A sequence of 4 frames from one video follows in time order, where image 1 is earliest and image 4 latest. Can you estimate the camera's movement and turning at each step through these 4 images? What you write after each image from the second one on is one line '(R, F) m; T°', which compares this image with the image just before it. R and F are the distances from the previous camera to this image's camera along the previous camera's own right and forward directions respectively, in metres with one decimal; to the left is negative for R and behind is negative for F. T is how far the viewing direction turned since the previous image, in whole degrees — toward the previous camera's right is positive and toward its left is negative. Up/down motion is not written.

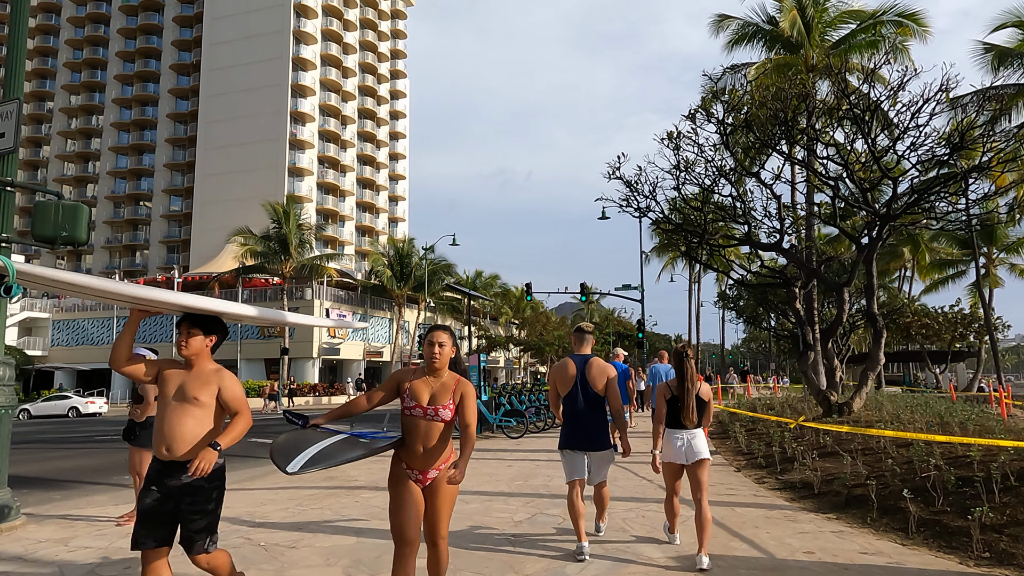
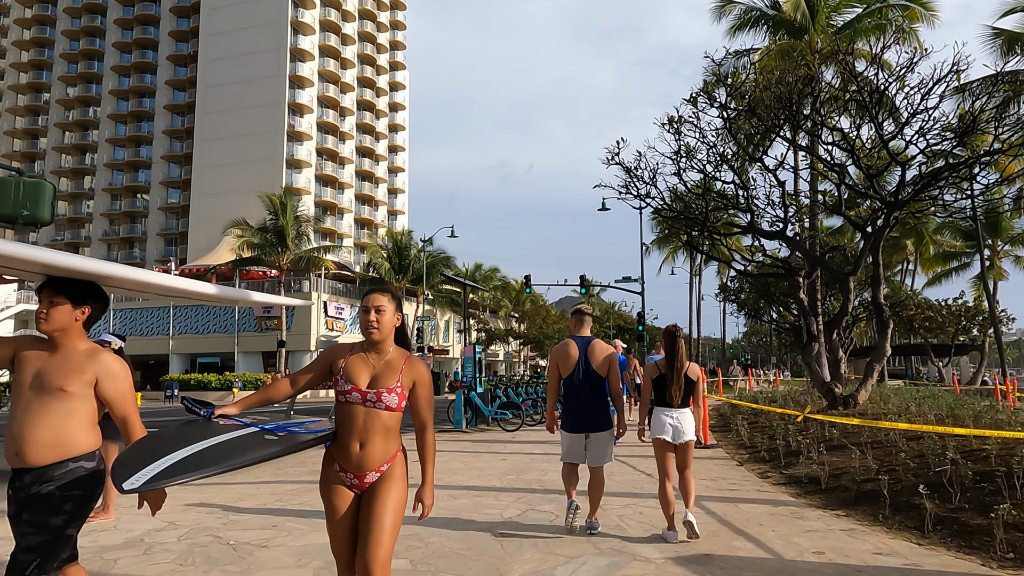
(+0.1, +0.4) m; 0°
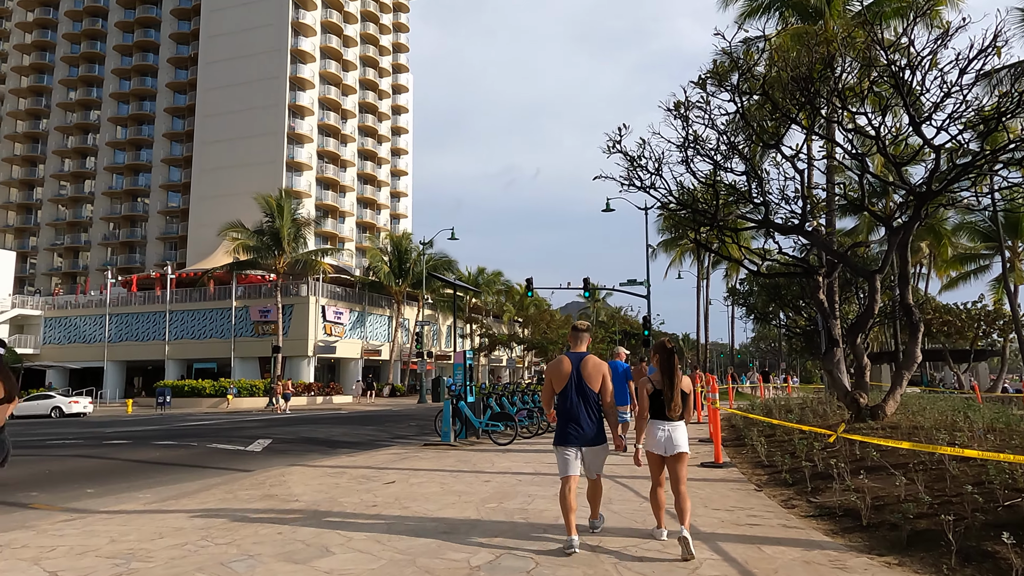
(+0.3, +1.1) m; -1°
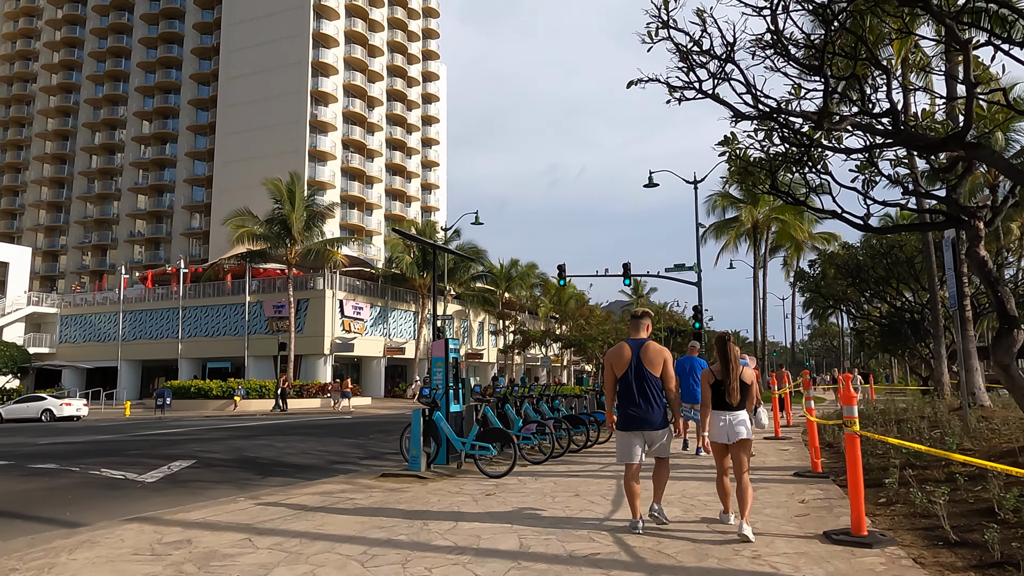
(+0.6, +4.1) m; -4°
